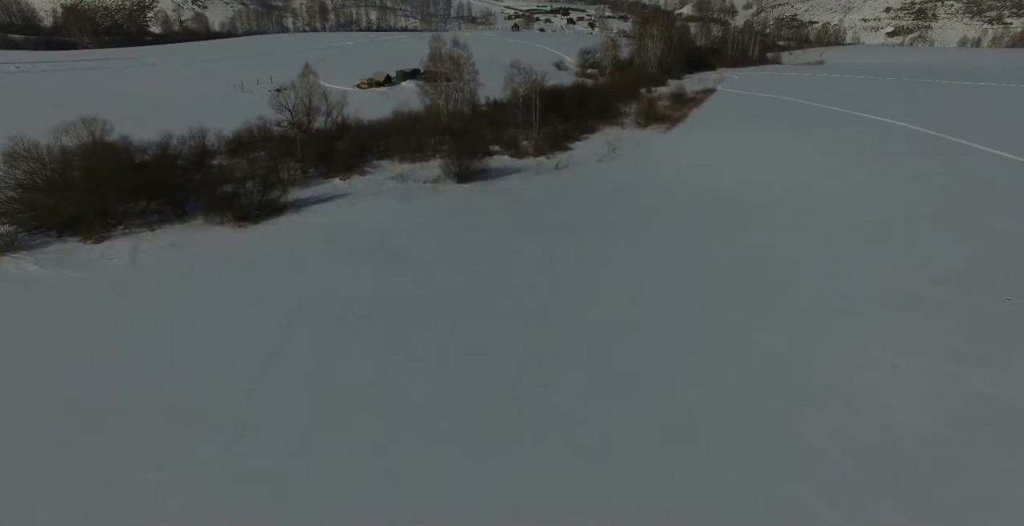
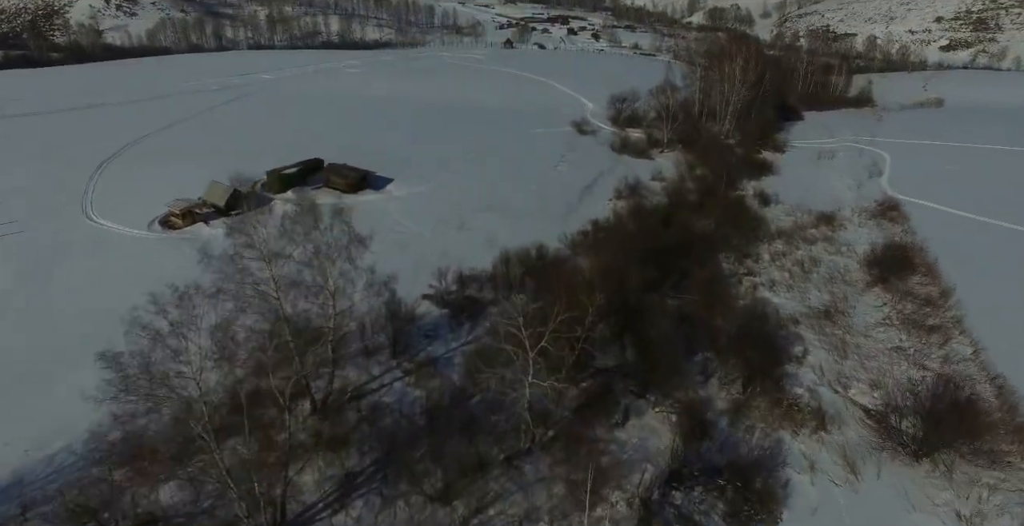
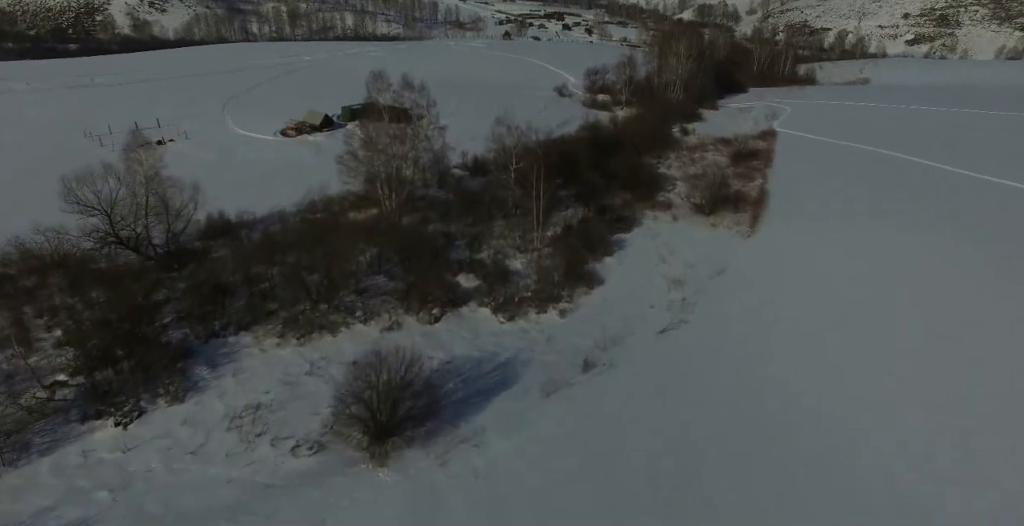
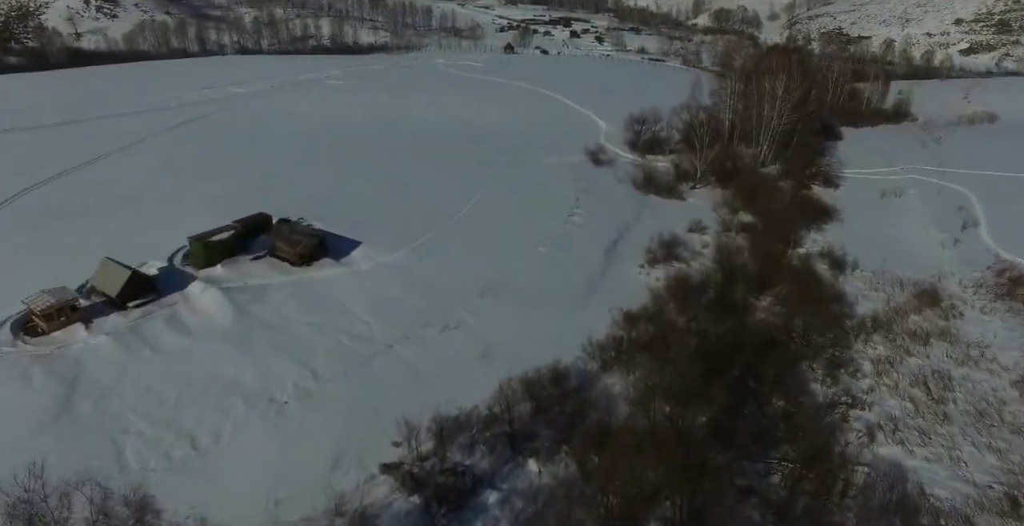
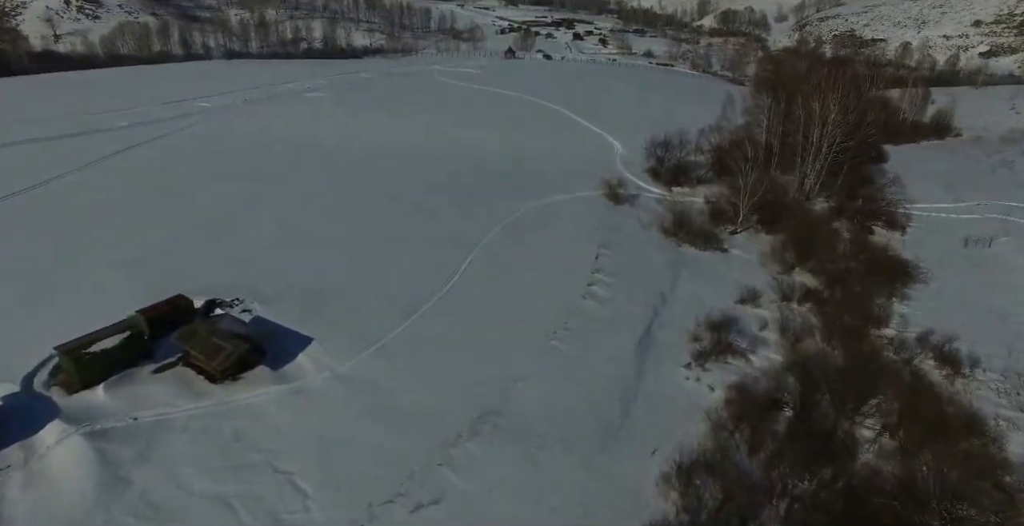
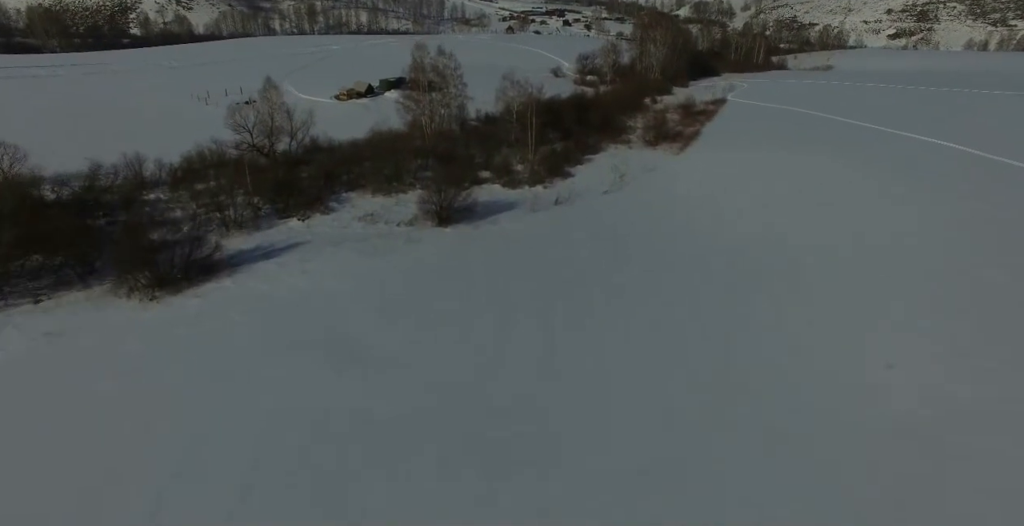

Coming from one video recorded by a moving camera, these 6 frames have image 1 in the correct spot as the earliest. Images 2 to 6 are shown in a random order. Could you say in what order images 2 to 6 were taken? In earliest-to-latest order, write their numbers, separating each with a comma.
6, 3, 2, 4, 5
